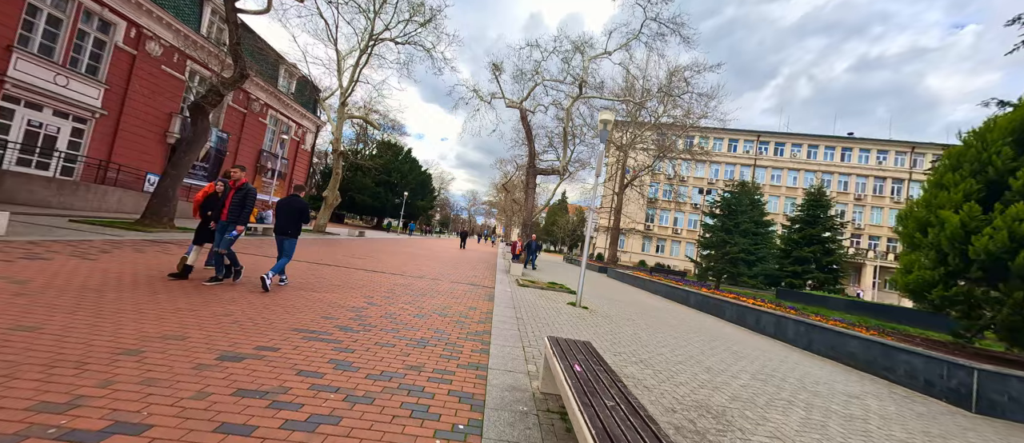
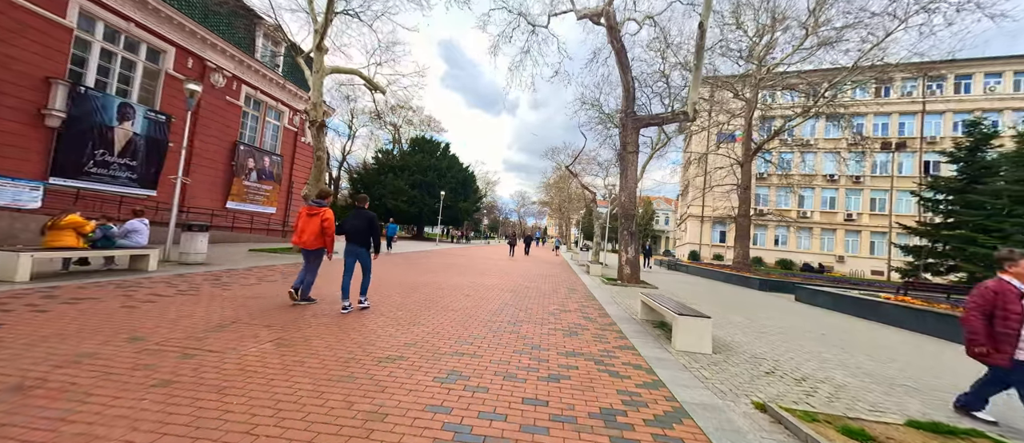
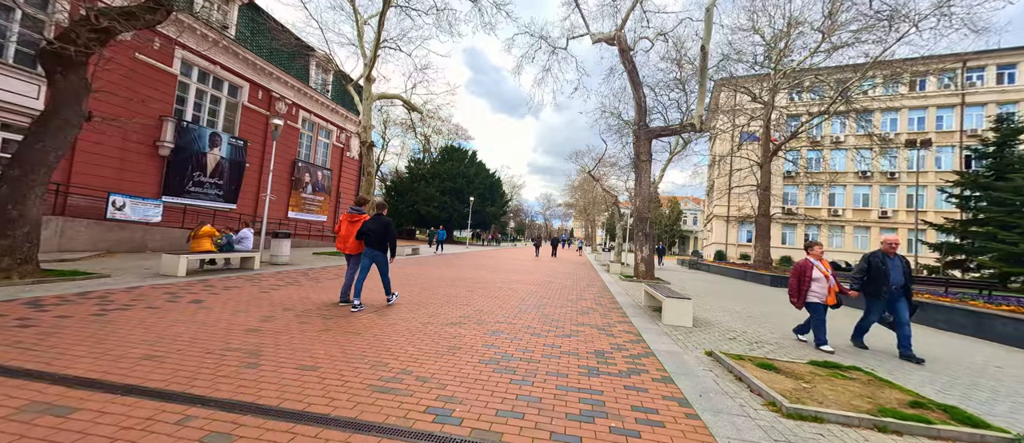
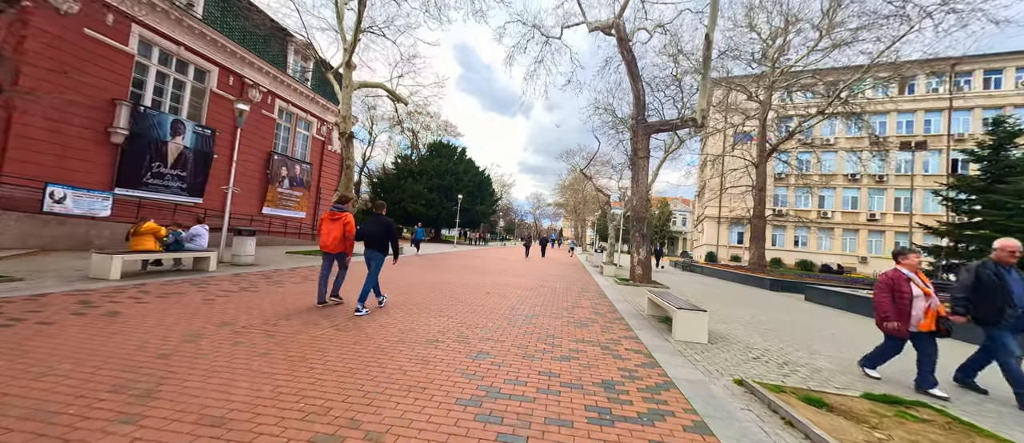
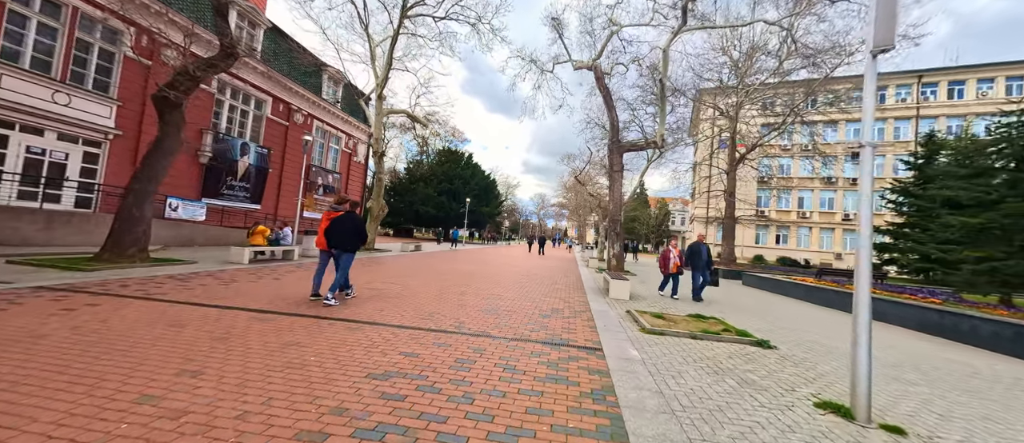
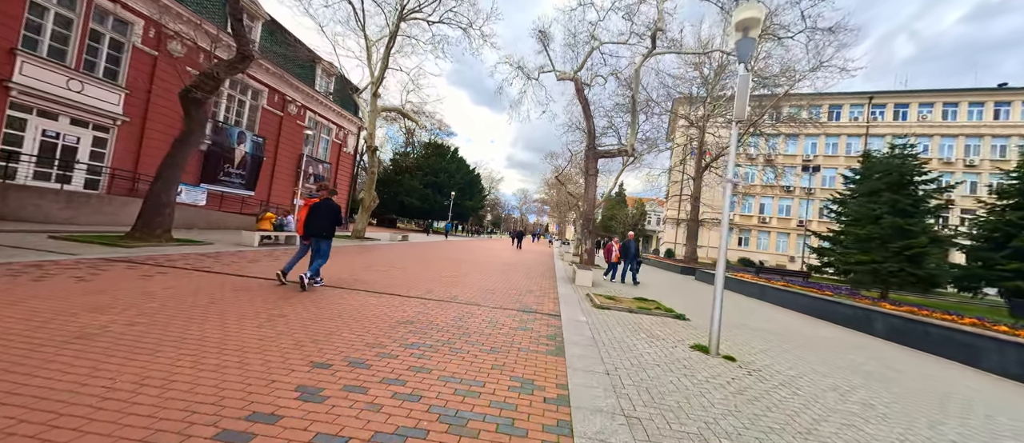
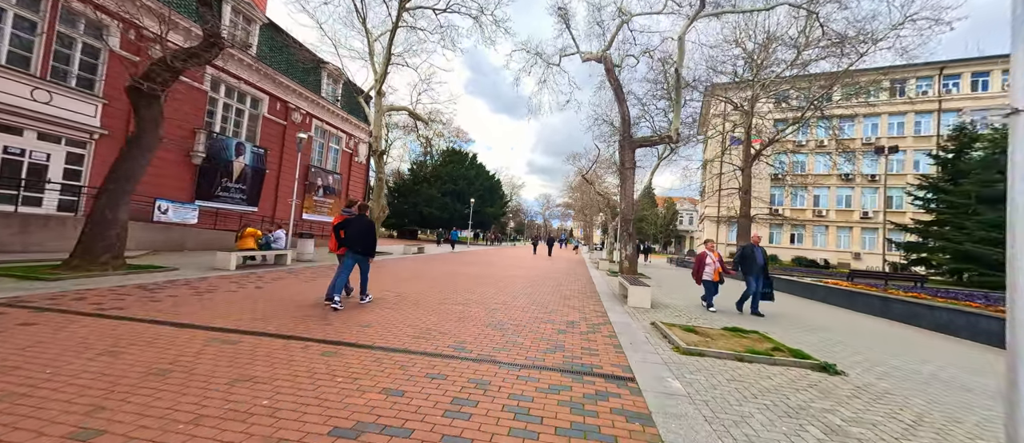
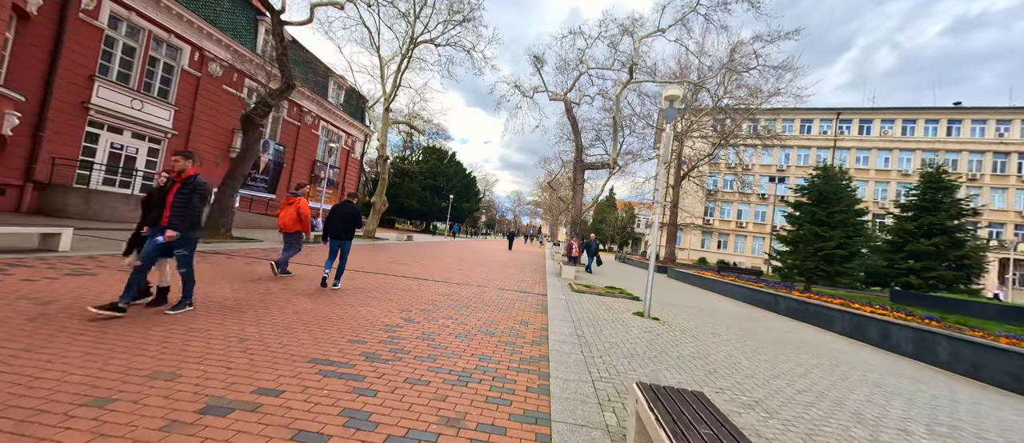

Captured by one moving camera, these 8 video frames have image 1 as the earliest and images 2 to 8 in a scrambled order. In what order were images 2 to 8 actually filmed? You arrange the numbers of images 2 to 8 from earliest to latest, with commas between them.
8, 6, 5, 7, 3, 4, 2
